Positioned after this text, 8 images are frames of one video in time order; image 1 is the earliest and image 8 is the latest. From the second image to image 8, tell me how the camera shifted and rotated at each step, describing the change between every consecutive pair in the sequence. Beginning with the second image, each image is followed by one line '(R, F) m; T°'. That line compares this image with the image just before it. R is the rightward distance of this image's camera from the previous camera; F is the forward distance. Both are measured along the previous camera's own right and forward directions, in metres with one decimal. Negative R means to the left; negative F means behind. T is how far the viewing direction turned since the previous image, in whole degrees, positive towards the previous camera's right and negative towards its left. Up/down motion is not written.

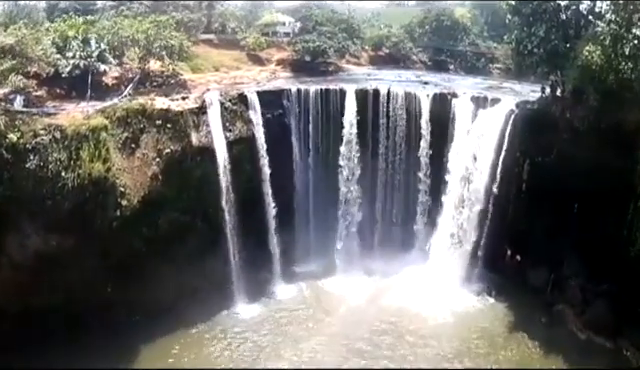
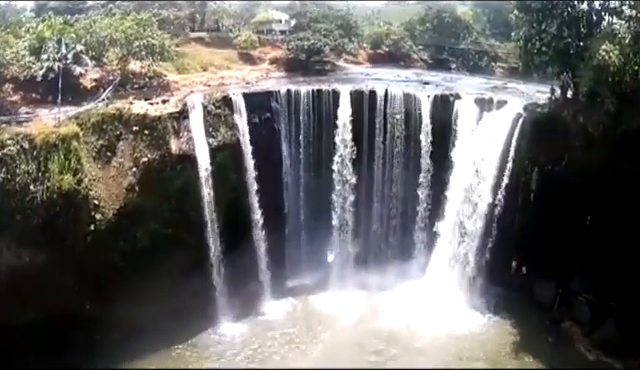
(+0.4, +2.1) m; 0°
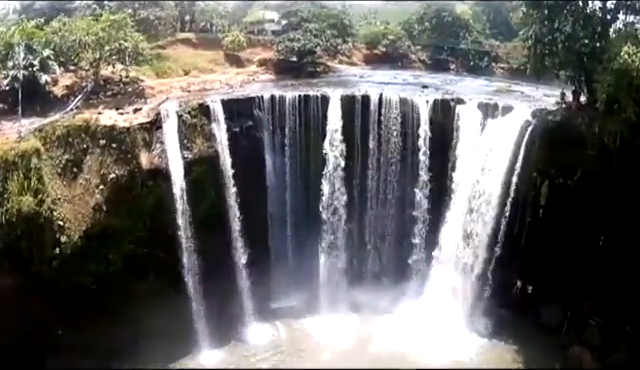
(+0.5, +2.4) m; 0°
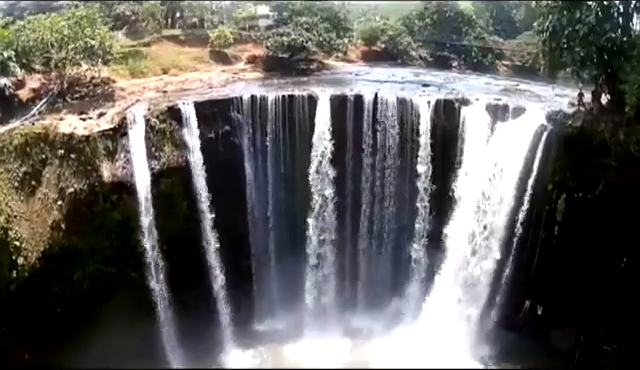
(+0.5, +2.6) m; 0°
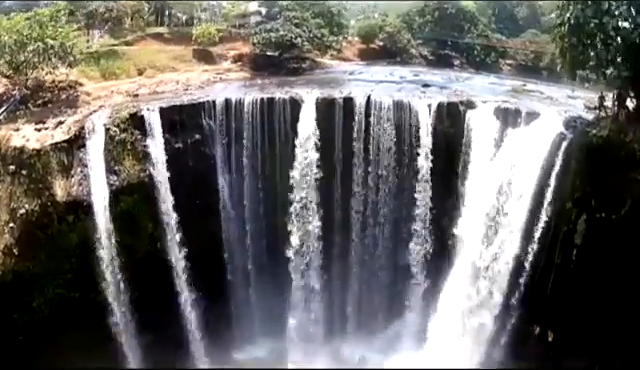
(+0.4, +2.4) m; 0°
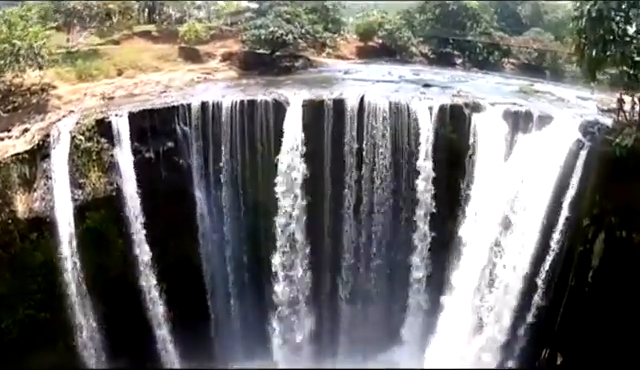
(+0.3, +1.7) m; 0°
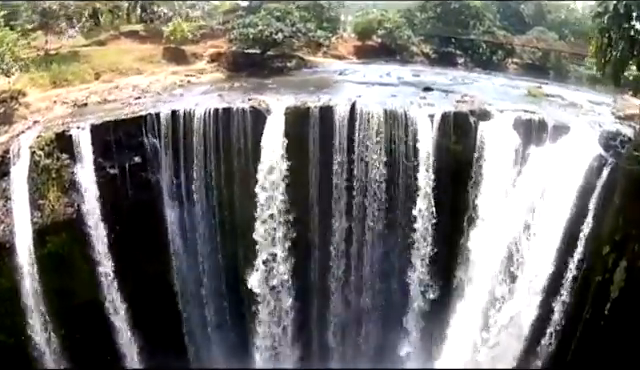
(+0.3, +1.7) m; 0°
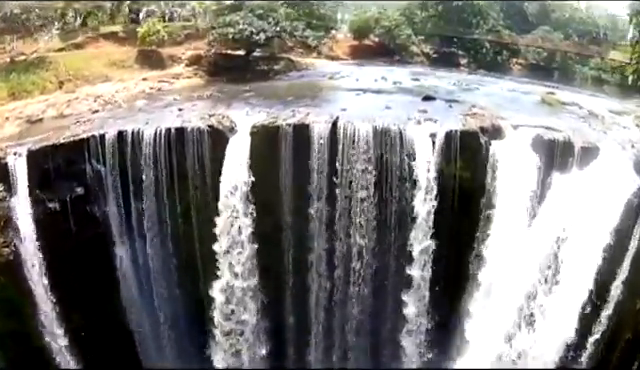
(+0.3, +2.3) m; 0°
